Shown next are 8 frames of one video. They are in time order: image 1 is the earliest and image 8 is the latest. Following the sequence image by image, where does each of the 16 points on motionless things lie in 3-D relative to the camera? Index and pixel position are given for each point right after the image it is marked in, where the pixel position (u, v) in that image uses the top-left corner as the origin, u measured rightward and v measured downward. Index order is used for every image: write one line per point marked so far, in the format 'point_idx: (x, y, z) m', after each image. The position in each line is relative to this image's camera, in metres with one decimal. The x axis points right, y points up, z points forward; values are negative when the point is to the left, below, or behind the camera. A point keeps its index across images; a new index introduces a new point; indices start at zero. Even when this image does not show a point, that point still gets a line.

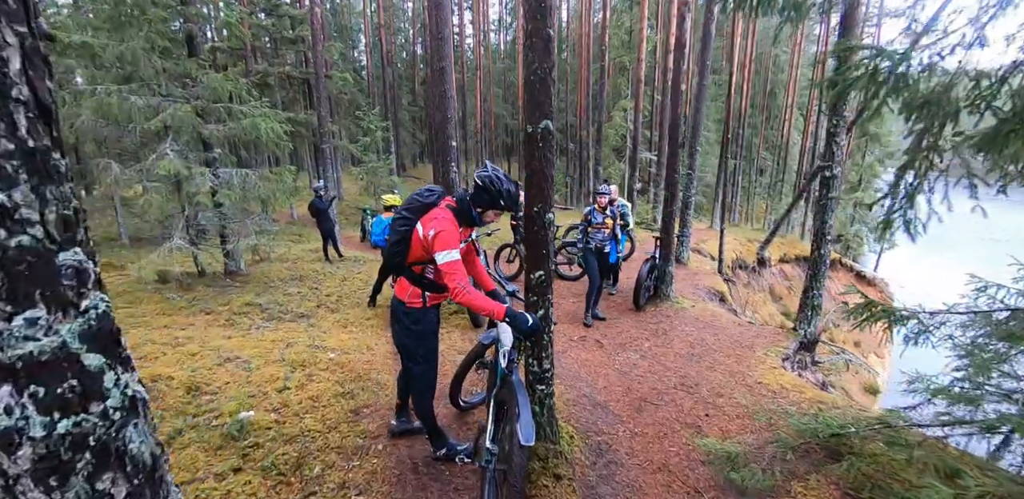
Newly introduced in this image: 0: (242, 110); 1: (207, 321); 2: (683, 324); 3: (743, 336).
0: (-4.9, +2.5, +8.4) m
1: (-4.2, -1.0, +6.4) m
2: (+3.0, -1.3, +7.9) m
3: (+3.8, -1.4, +7.6) m
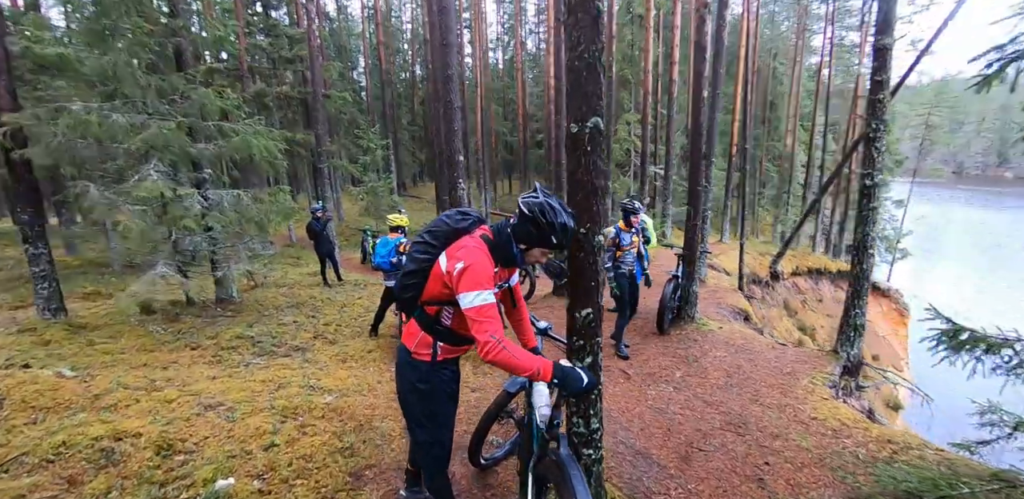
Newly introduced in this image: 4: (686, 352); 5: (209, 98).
0: (-4.8, +2.1, +7.9) m
1: (-4.0, -1.4, +5.8) m
2: (+3.3, -1.5, +7.3) m
3: (+4.1, -1.7, +6.9) m
4: (+2.7, -1.6, +7.0) m
5: (-4.8, +2.4, +7.3) m
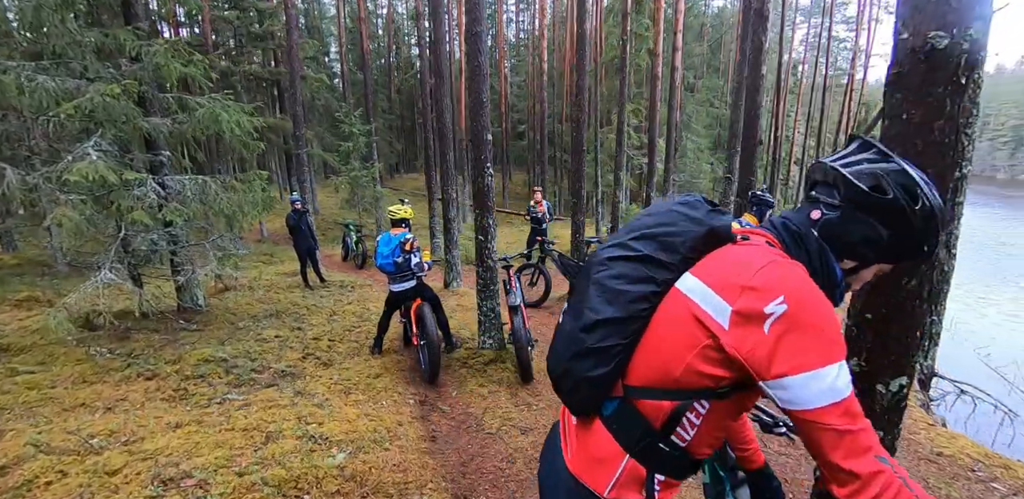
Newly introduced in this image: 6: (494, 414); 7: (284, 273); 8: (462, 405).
0: (-4.4, +2.1, +6.4) m
1: (-3.5, -1.4, +4.4) m
2: (+3.7, -1.5, +6.3) m
3: (+4.5, -1.6, +6.1) m
4: (+3.1, -1.6, +6.1) m
5: (-4.4, +2.4, +5.9) m
6: (-0.2, -1.6, +4.4) m
7: (-6.0, -0.7, +12.3) m
8: (-0.5, -1.6, +4.6) m
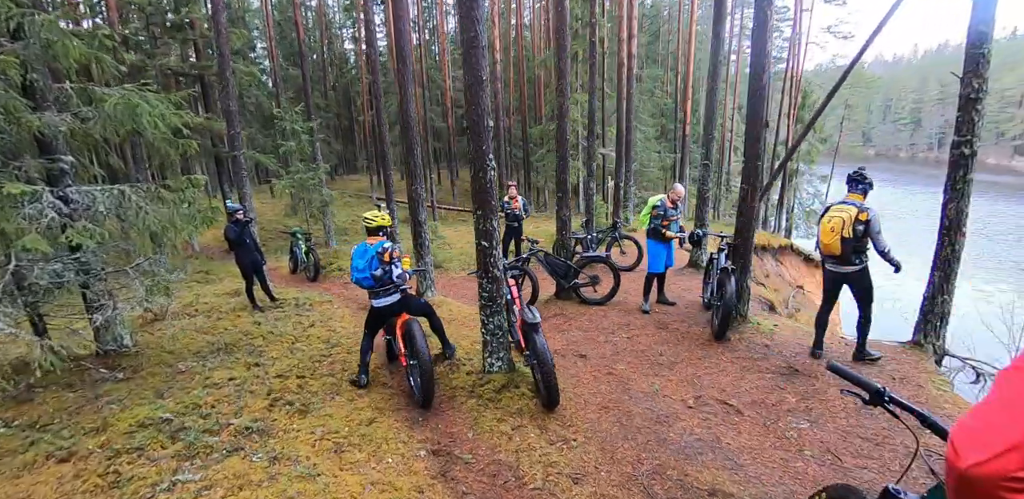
0: (-4.5, +1.8, +5.1) m
1: (-3.2, -1.6, +3.3) m
2: (+3.7, -1.4, +6.0) m
3: (+4.6, -1.4, +5.8) m
4: (+3.2, -1.4, +5.6) m
5: (-4.5, +2.1, +4.5) m
6: (+0.1, -1.6, +3.6) m
7: (-6.6, -1.1, +10.7) m
8: (-0.2, -1.6, +3.8) m
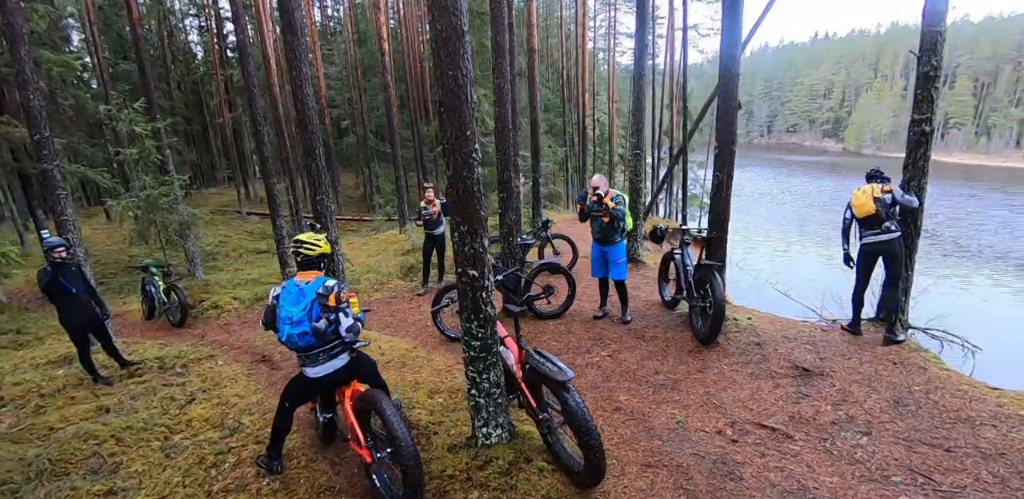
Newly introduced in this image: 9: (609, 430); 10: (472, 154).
0: (-4.6, +1.1, +2.7) m
1: (-2.6, -2.1, +1.3) m
2: (+3.4, -1.2, +5.5) m
3: (+4.3, -1.2, +5.6) m
4: (+3.0, -1.3, +5.1) m
5: (-4.5, +1.5, +2.2) m
6: (+0.5, -1.8, +2.4) m
7: (-7.8, -1.9, +7.7) m
8: (+0.1, -1.8, +2.5) m
9: (+0.9, -1.6, +4.2) m
10: (-0.3, +0.6, +3.1) m
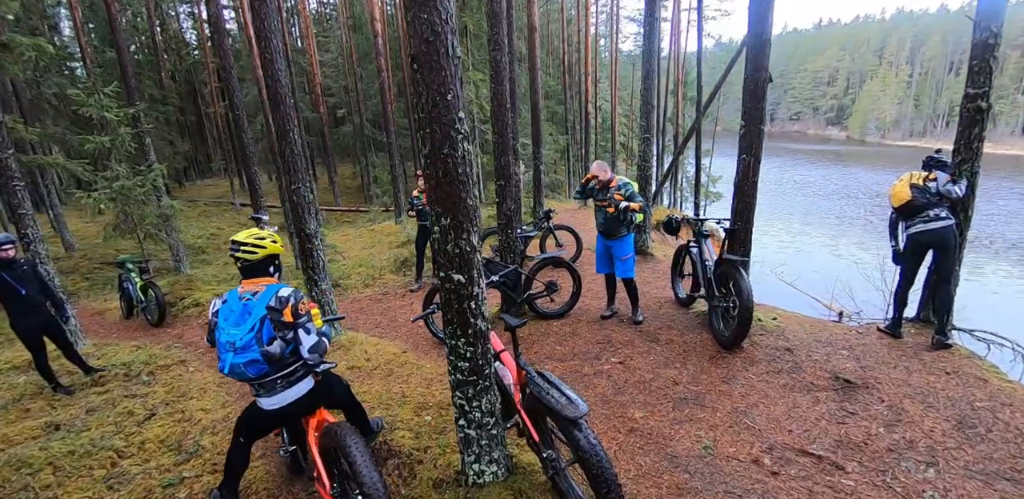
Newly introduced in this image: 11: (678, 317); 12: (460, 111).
0: (-4.7, +1.1, +2.0) m
1: (-2.6, -2.2, +0.7) m
2: (+3.4, -1.1, +4.9) m
3: (+4.2, -1.1, +4.9) m
4: (+3.0, -1.3, +4.4) m
5: (-4.5, +1.4, +1.5) m
6: (+0.5, -1.8, +1.8) m
7: (-7.8, -1.9, +7.1) m
8: (+0.1, -1.8, +1.8) m
9: (+0.9, -1.6, +3.6) m
10: (-0.3, +0.6, +2.4) m
11: (+2.3, -0.9, +6.4) m
12: (-0.3, +0.7, +2.4) m
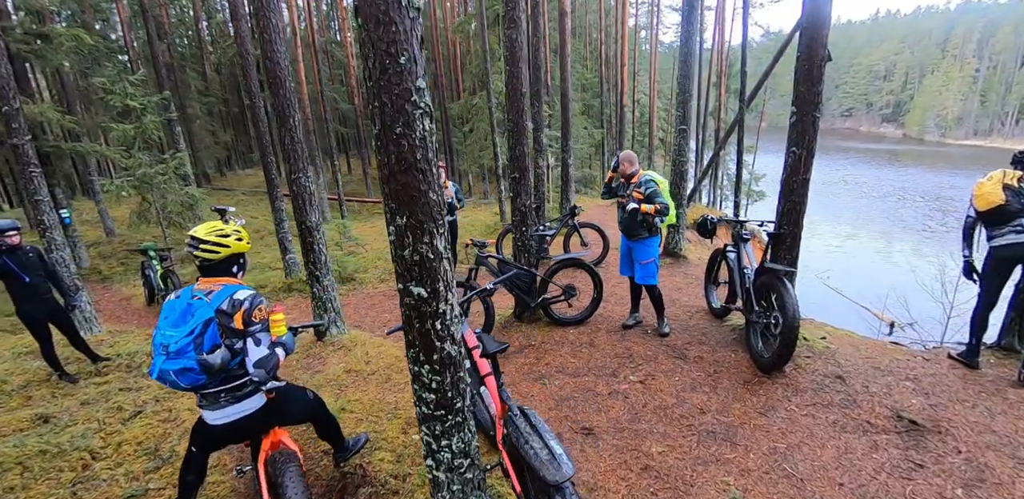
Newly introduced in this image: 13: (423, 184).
0: (-4.8, +1.2, +1.8) m
1: (-2.9, -2.1, +0.3) m
2: (+3.4, -1.2, +4.1) m
3: (+4.3, -1.3, +4.1) m
4: (+3.0, -1.4, +3.7) m
5: (-4.7, +1.5, +1.3) m
6: (+0.3, -1.9, +1.2) m
7: (-7.6, -1.6, +7.2) m
8: (-0.1, -1.9, +1.3) m
9: (+0.8, -1.7, +3.0) m
10: (-0.4, +0.6, +1.9) m
11: (+2.4, -1.0, +5.7) m
12: (-0.4, +0.7, +1.9) m
13: (-0.4, +0.3, +2.0) m
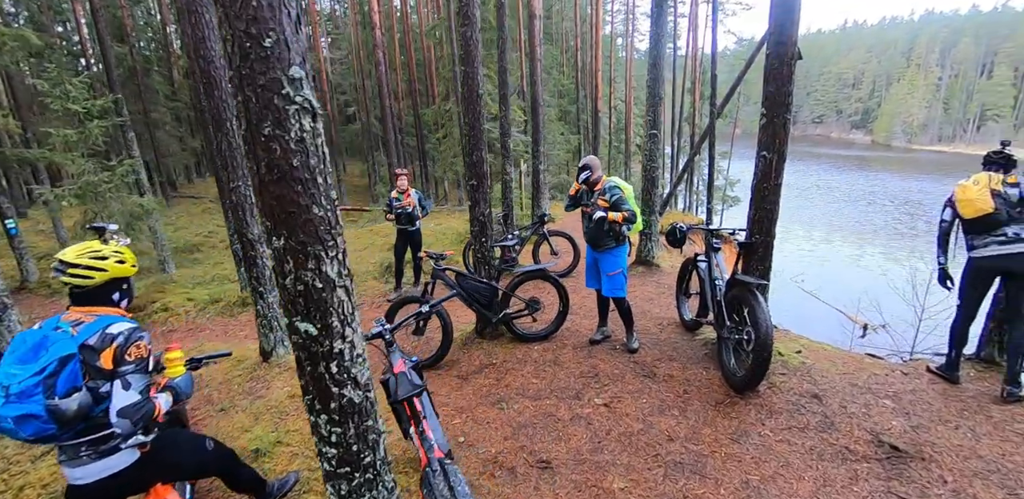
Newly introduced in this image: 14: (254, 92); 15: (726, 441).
0: (-5.1, +1.1, +1.3) m
1: (-3.2, -2.2, -0.2) m
2: (+3.0, -1.3, +3.9) m
3: (+3.9, -1.3, +3.8) m
4: (+2.6, -1.5, +3.4) m
5: (-5.0, +1.4, +0.7) m
6: (0.0, -1.9, +0.8) m
7: (-8.1, -1.9, +6.5) m
8: (-0.4, -2.0, +0.9) m
9: (+0.5, -1.7, +2.6) m
10: (-0.7, +0.5, +1.5) m
11: (+2.0, -1.1, +5.4) m
12: (-0.7, +0.6, +1.5) m
13: (-0.7, +0.2, +1.6) m
14: (-0.8, +0.5, +1.5) m
15: (+1.7, -1.5, +3.6) m
